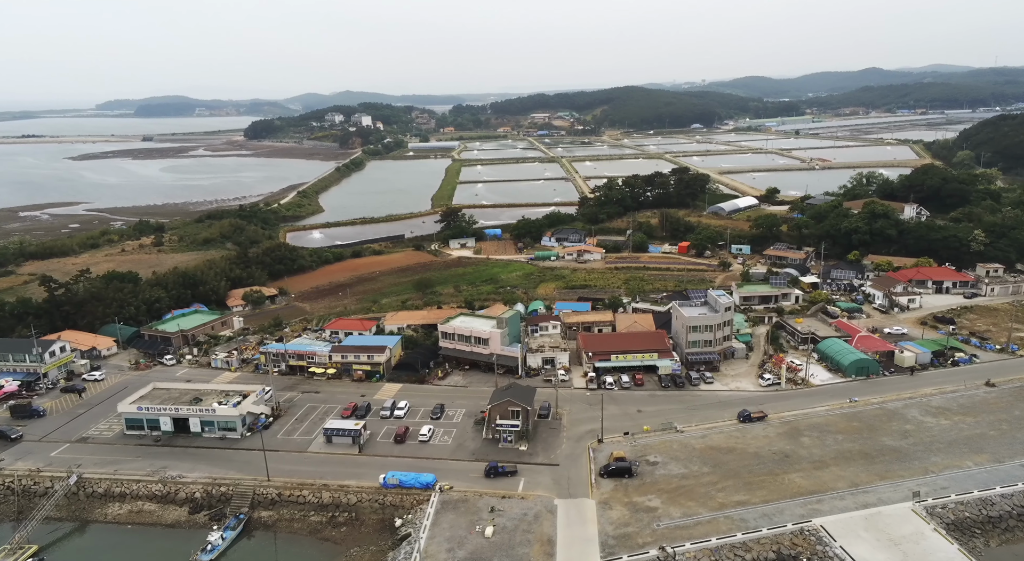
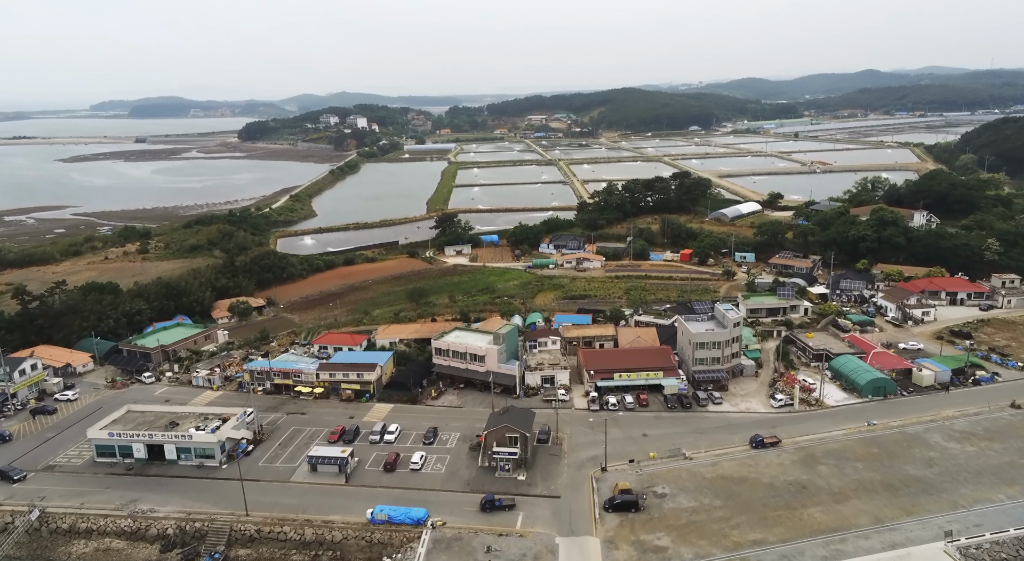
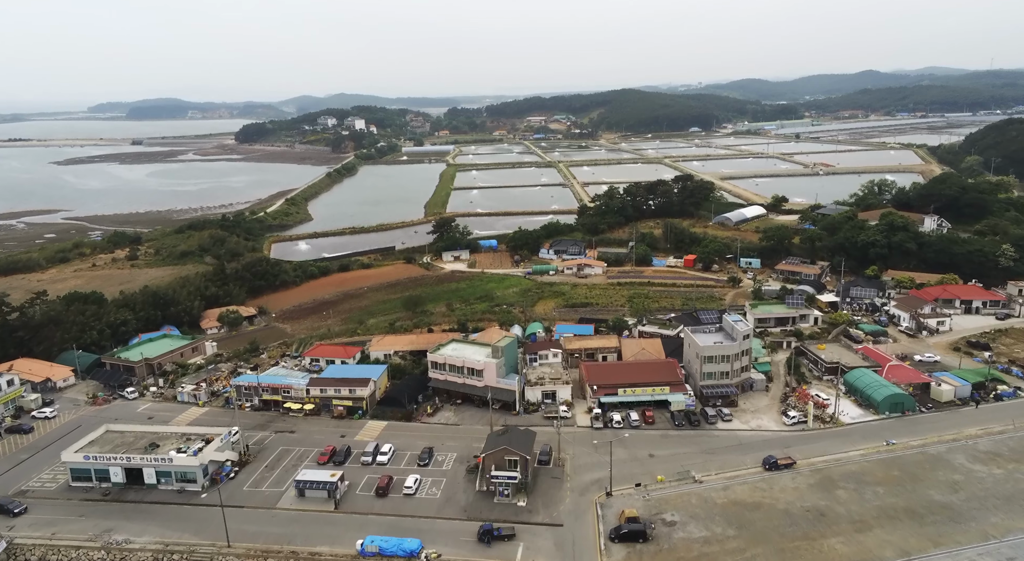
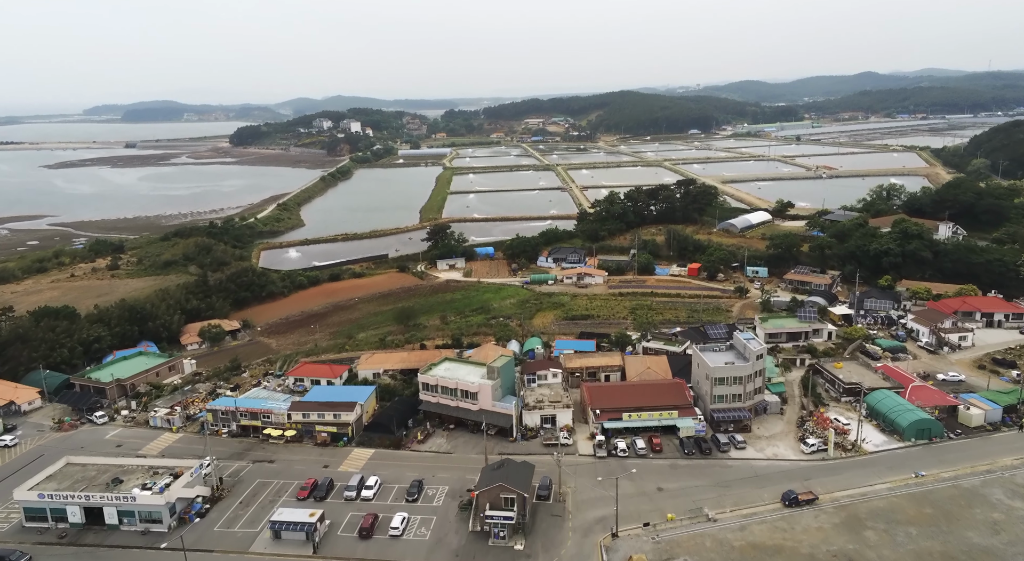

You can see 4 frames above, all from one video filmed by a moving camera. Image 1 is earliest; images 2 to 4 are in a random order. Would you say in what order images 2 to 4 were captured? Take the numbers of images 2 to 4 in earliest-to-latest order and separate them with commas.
2, 3, 4
